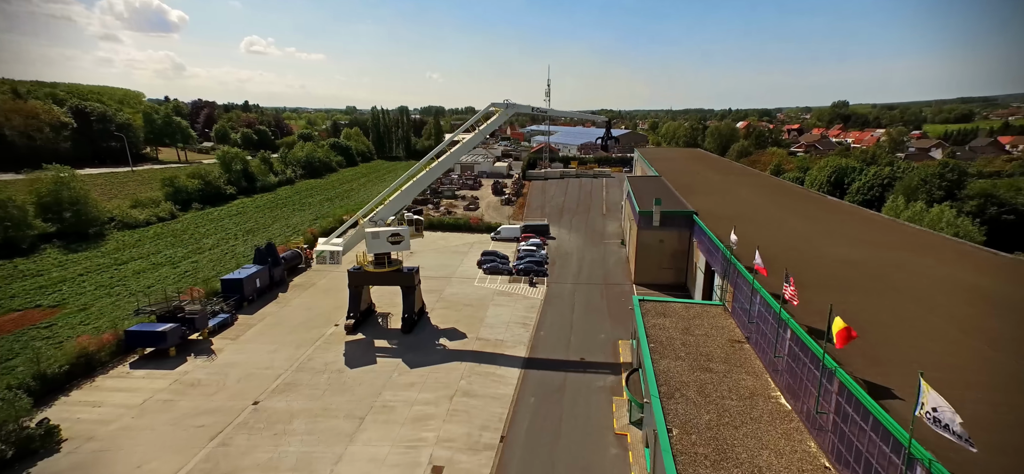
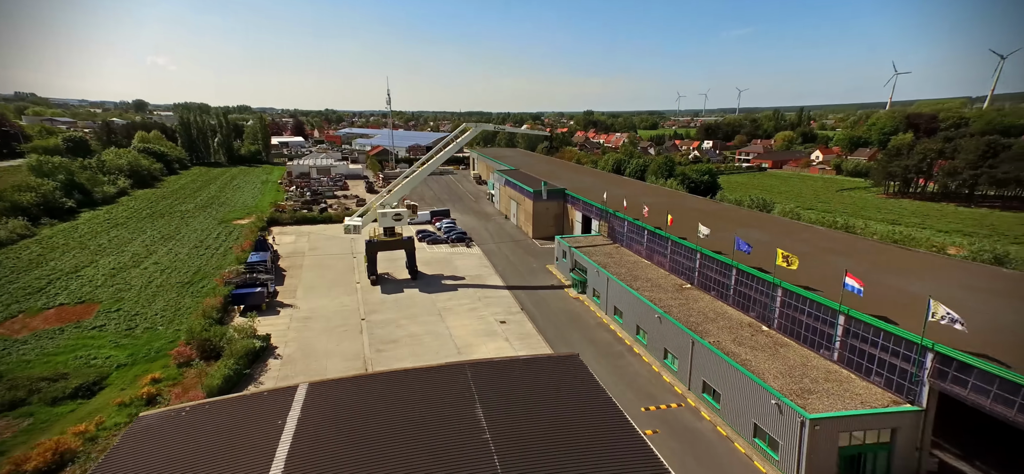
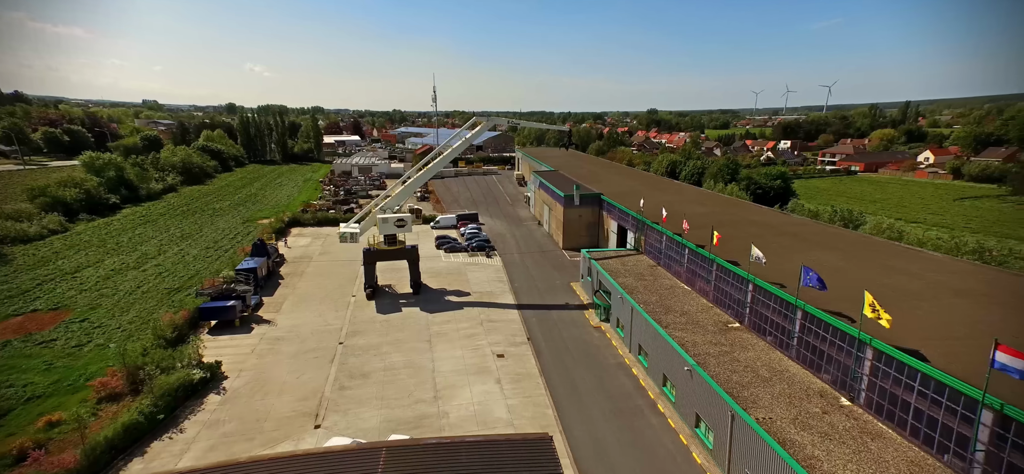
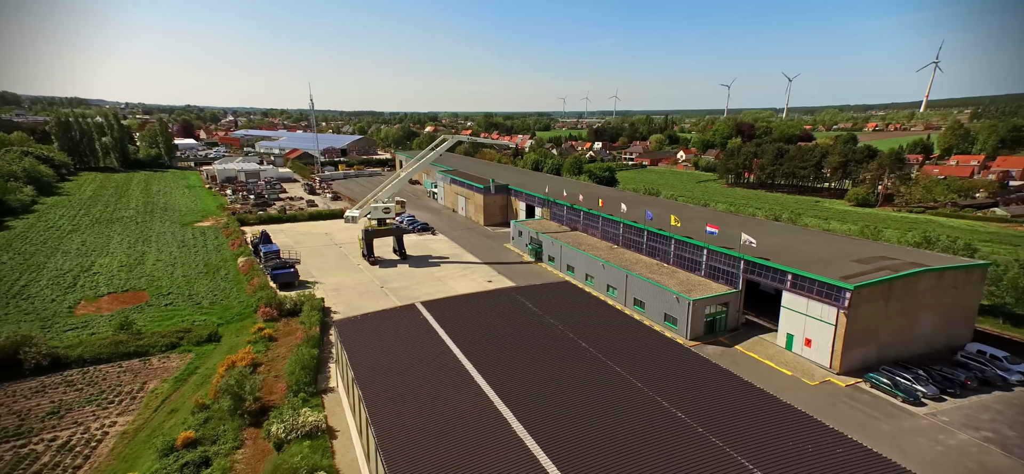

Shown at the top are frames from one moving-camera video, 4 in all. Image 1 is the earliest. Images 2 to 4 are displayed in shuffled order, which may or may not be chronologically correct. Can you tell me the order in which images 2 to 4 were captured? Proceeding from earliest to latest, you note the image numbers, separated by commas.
3, 2, 4
